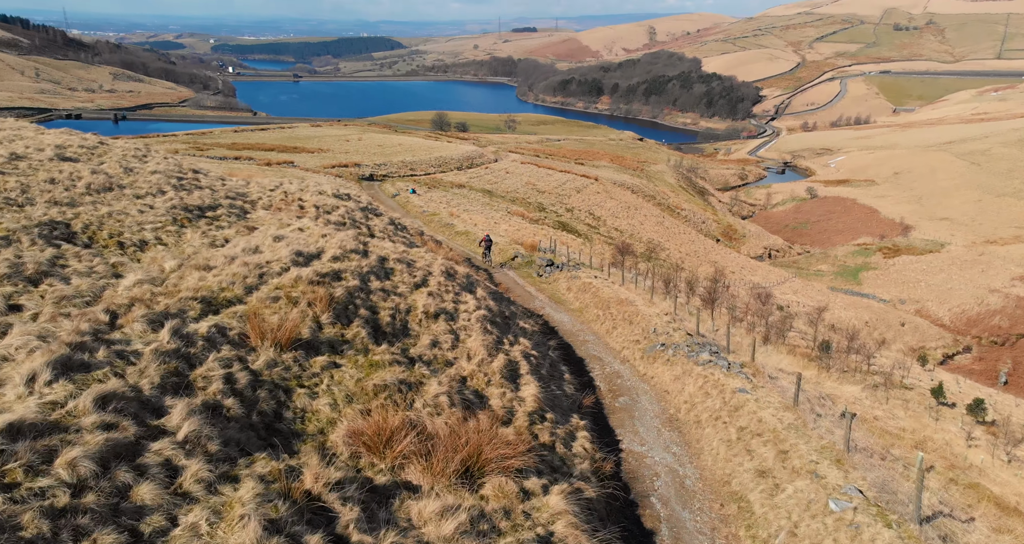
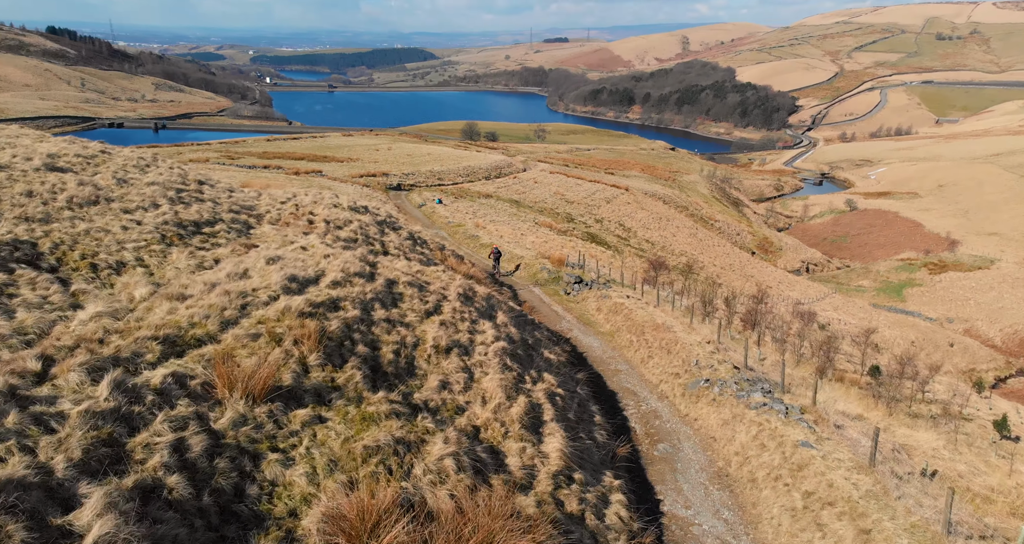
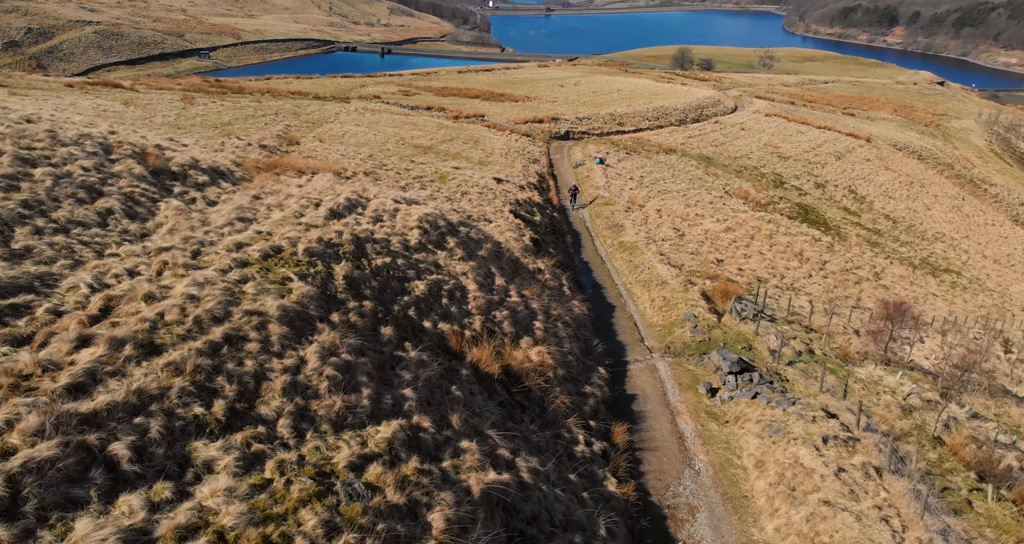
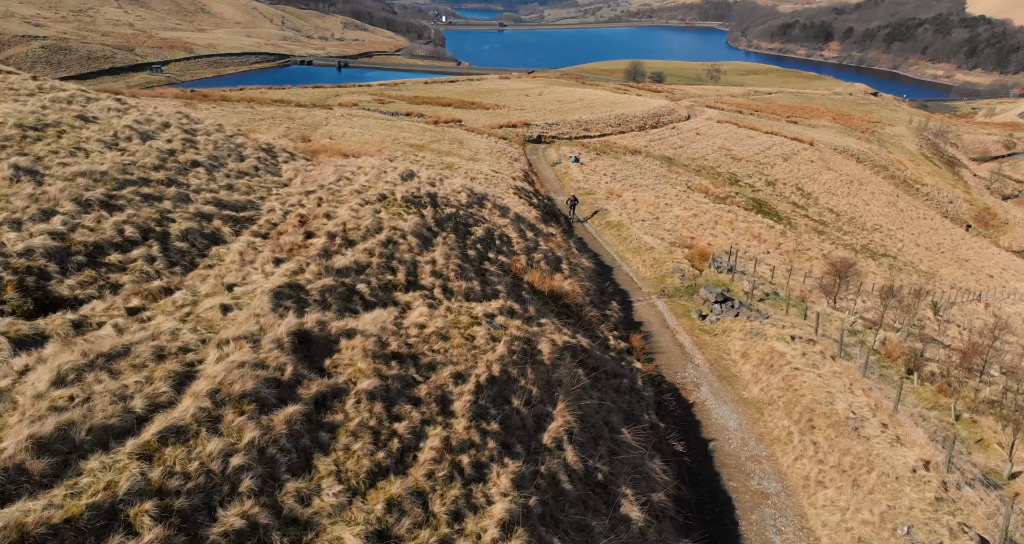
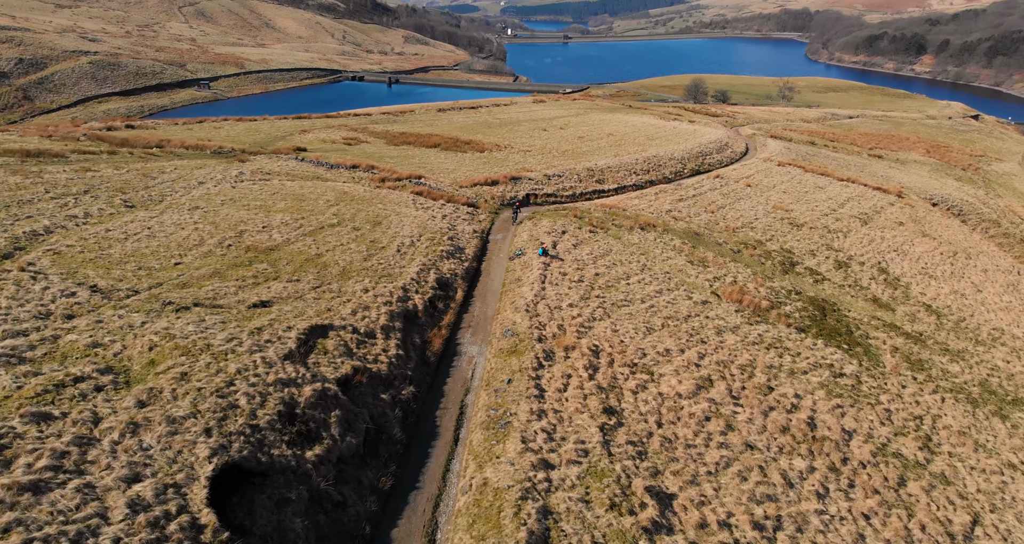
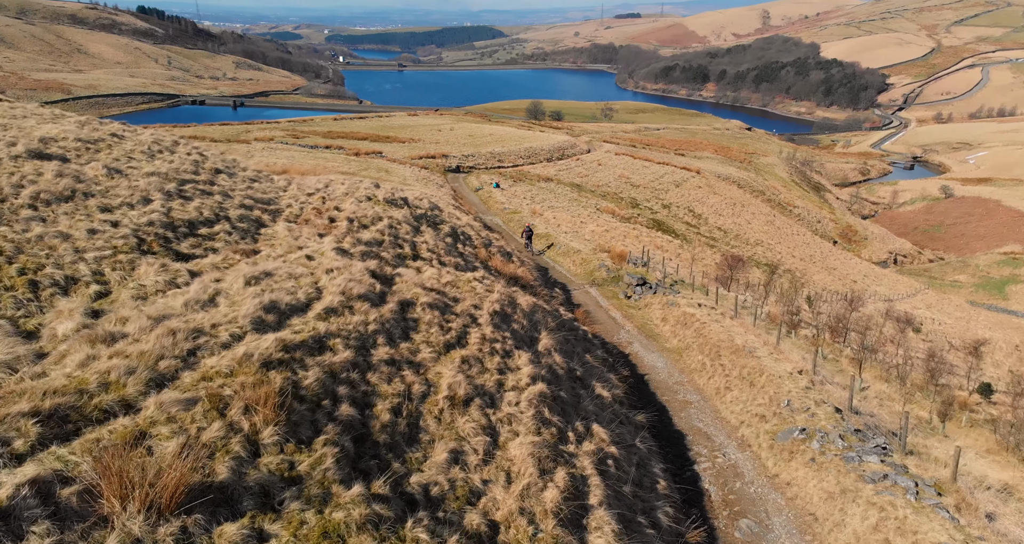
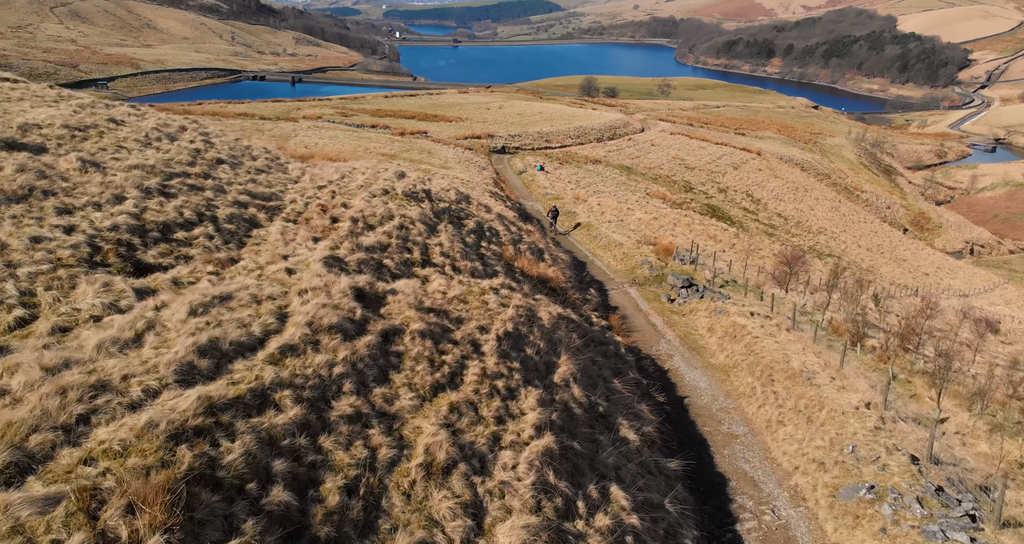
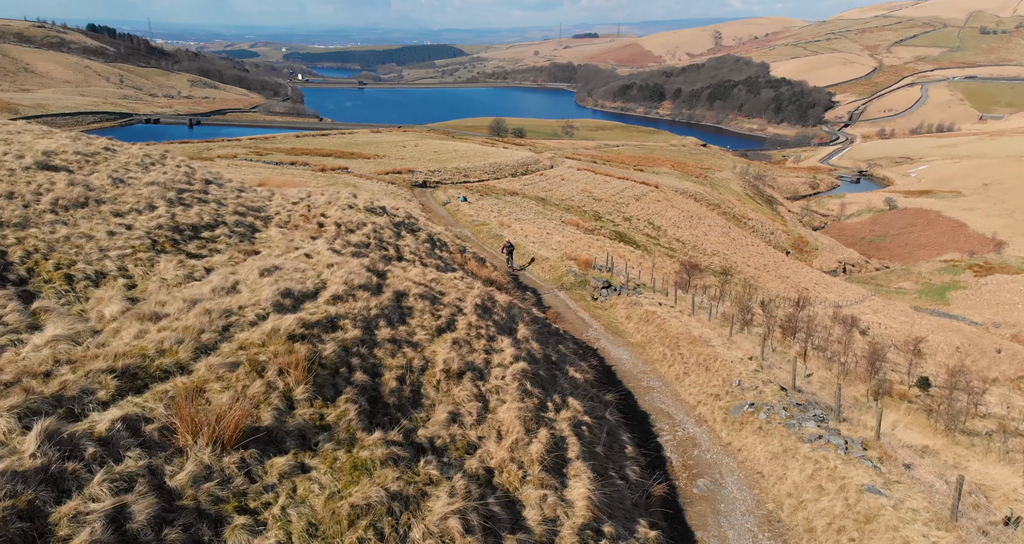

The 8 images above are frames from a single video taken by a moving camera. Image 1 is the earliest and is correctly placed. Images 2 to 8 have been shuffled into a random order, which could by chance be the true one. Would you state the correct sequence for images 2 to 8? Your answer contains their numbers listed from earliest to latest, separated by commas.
2, 8, 6, 7, 4, 3, 5
